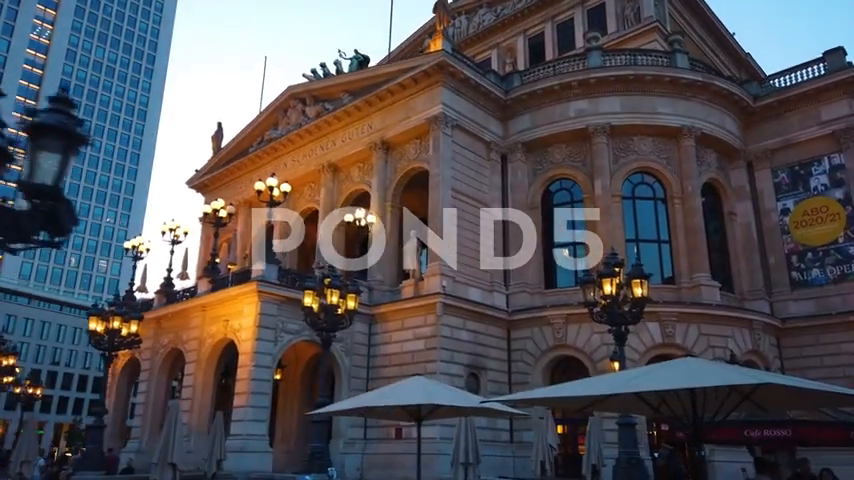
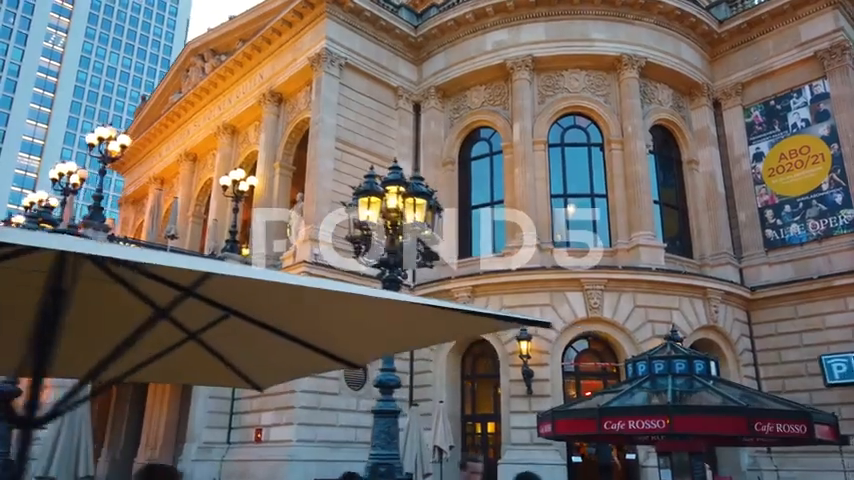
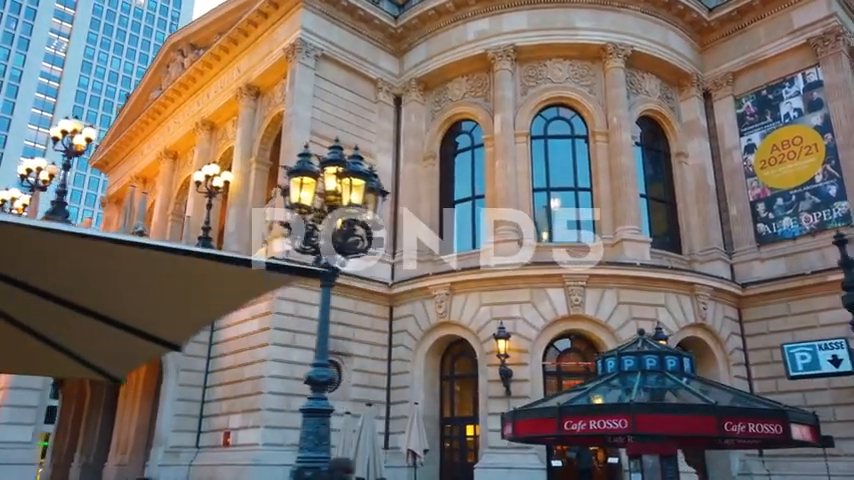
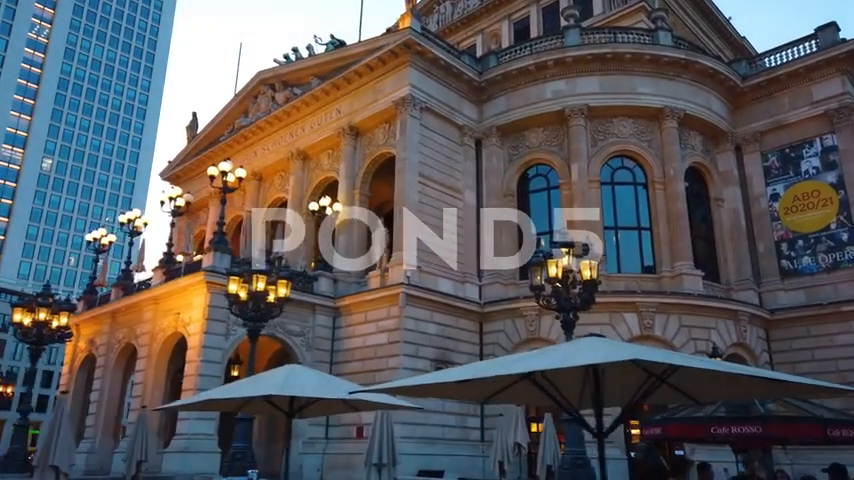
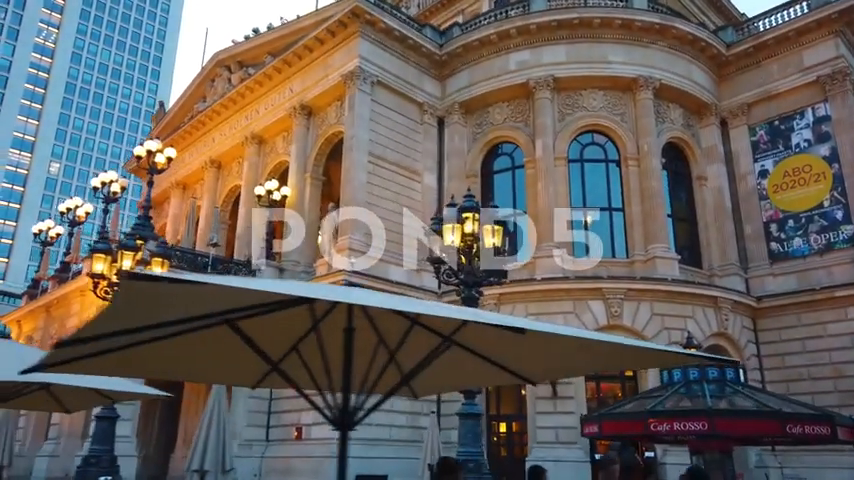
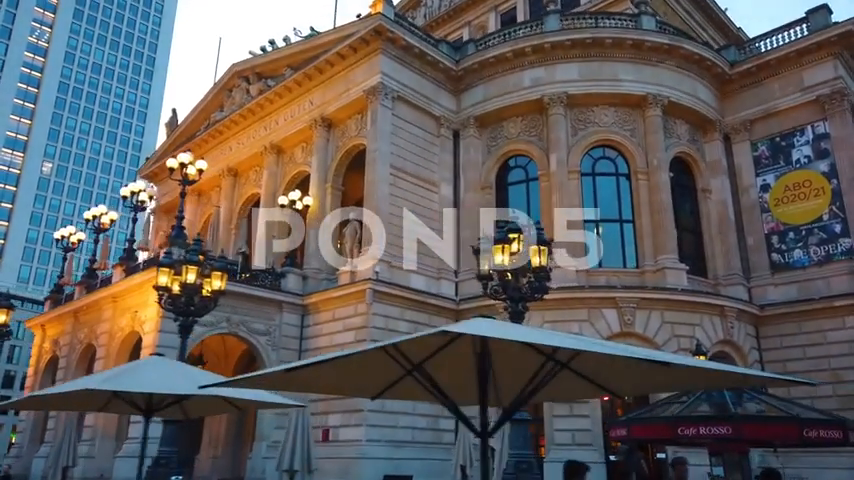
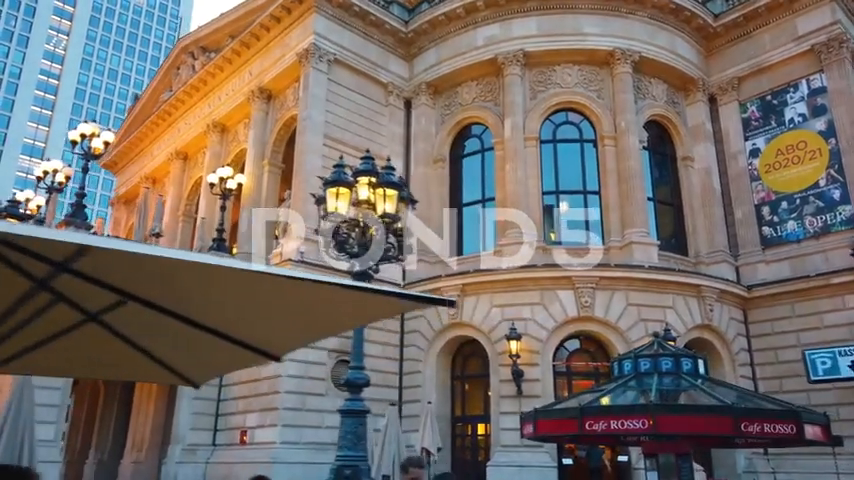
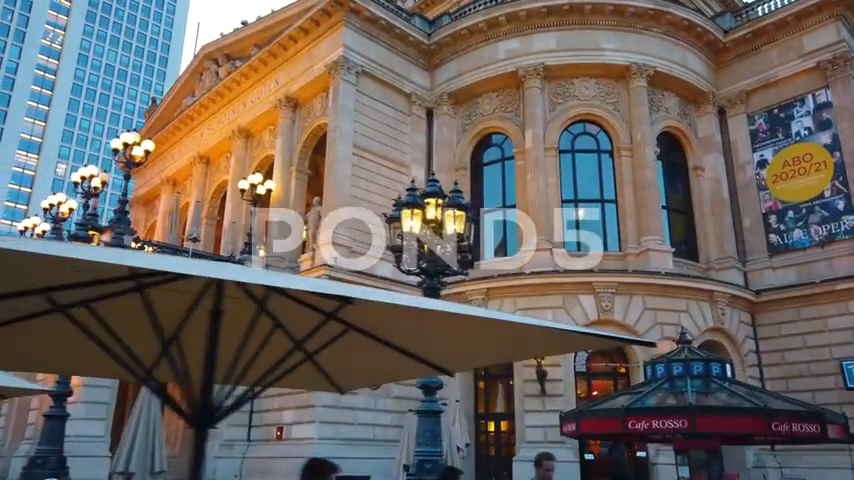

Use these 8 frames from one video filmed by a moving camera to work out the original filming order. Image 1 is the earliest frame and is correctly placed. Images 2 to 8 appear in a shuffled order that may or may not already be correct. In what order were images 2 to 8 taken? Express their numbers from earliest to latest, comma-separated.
4, 6, 5, 8, 2, 7, 3
